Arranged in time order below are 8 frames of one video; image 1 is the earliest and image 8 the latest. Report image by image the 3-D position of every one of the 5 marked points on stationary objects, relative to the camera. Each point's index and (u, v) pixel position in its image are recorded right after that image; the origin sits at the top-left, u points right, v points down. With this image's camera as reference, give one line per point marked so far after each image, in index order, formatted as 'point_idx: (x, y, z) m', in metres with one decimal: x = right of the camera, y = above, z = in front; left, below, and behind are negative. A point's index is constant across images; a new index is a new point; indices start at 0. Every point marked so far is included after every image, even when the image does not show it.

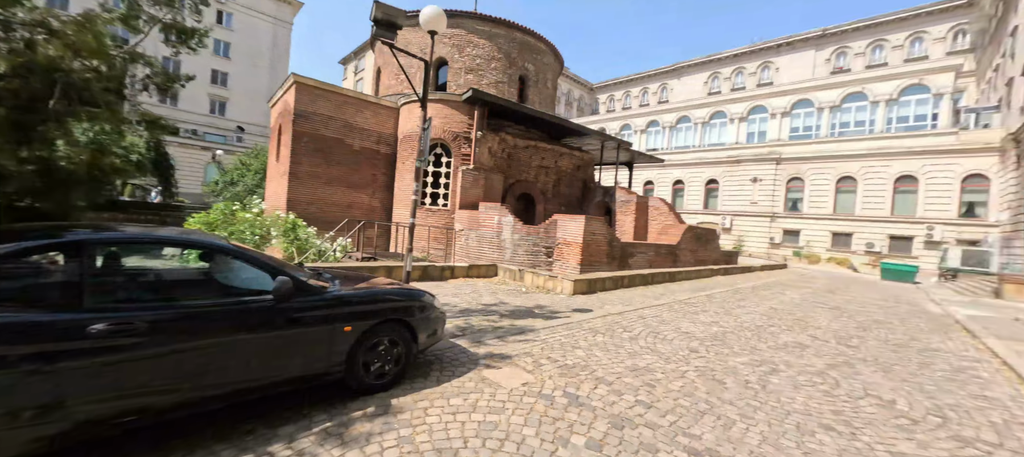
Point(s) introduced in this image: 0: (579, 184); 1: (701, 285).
0: (+3.5, +2.3, +19.8) m
1: (+5.3, -1.6, +10.7) m
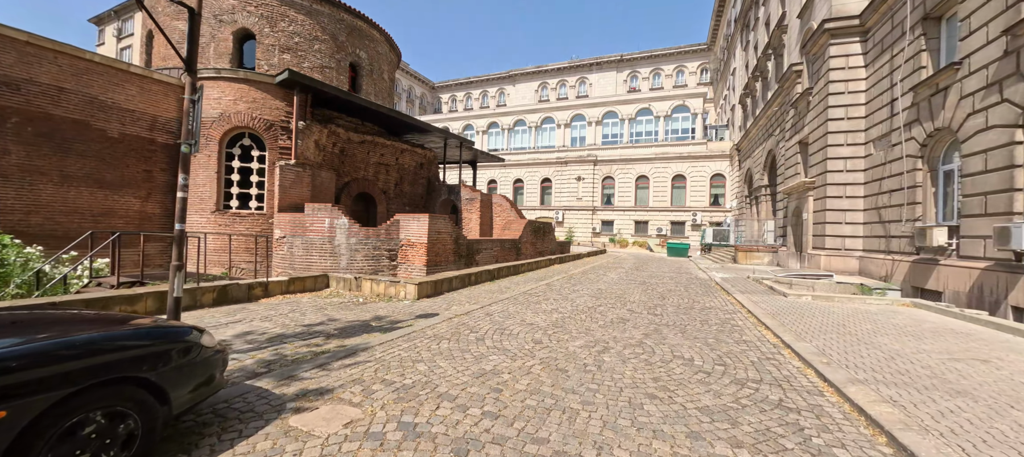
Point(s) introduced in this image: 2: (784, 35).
0: (-4.5, +2.3, +19.1) m
1: (+0.9, -1.4, +11.5) m
2: (+13.6, +9.7, +18.9) m
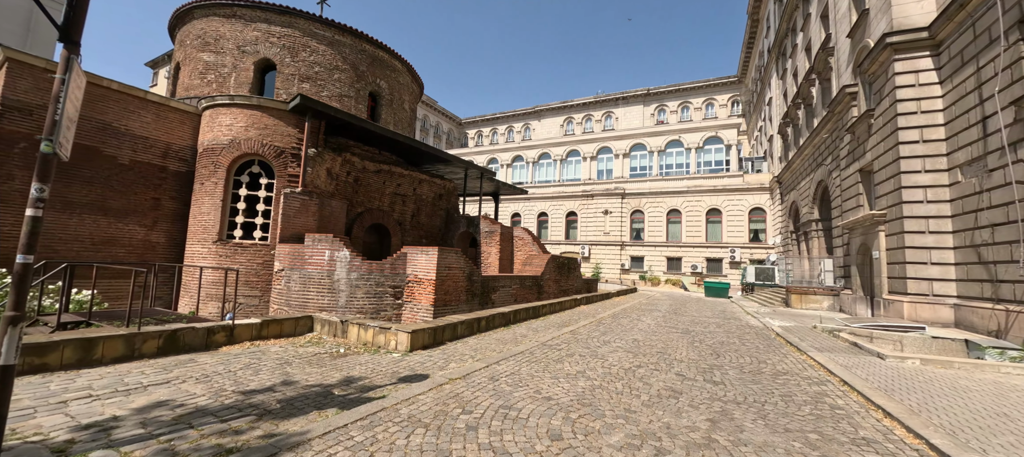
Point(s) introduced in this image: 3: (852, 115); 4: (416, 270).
0: (-3.4, +0.6, +18.2) m
1: (+1.4, -2.4, +10.0) m
2: (+14.8, +7.9, +17.5) m
3: (+13.4, +4.5, +14.8) m
4: (-2.5, -1.1, +9.8) m
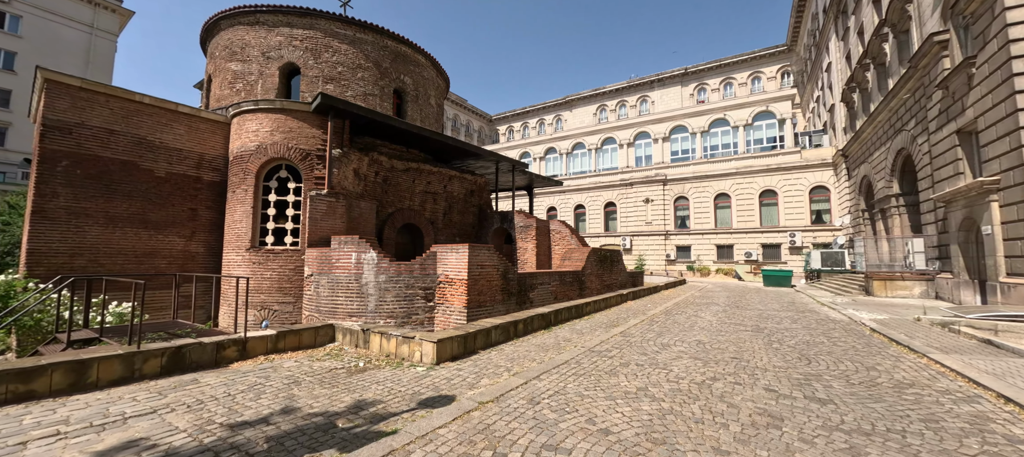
0: (-1.8, +0.8, +17.6) m
1: (+2.3, -2.1, +8.9) m
2: (+15.9, +8.9, +15.0) m
3: (+14.4, +5.4, +12.5) m
4: (-1.6, -1.0, +9.1) m
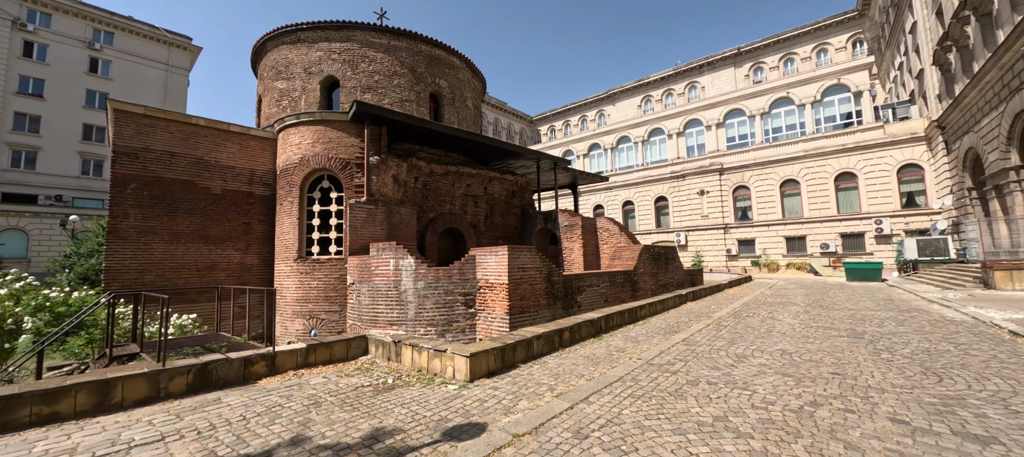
0: (+0.2, +0.7, +17.0) m
1: (+3.3, -2.0, +7.9) m
2: (+17.0, +9.7, +12.4) m
3: (+15.4, +6.1, +10.1) m
4: (-0.6, -1.0, +8.6) m
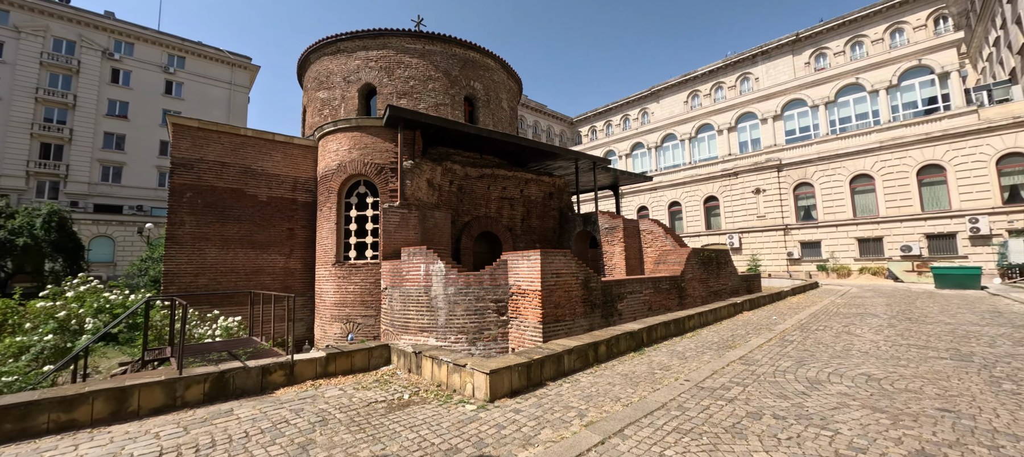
0: (+1.8, +0.6, +16.5) m
1: (+4.0, -2.0, +7.0) m
2: (+17.9, +9.7, +10.1) m
3: (+16.1, +6.1, +8.0) m
4: (+0.1, -1.1, +8.2) m
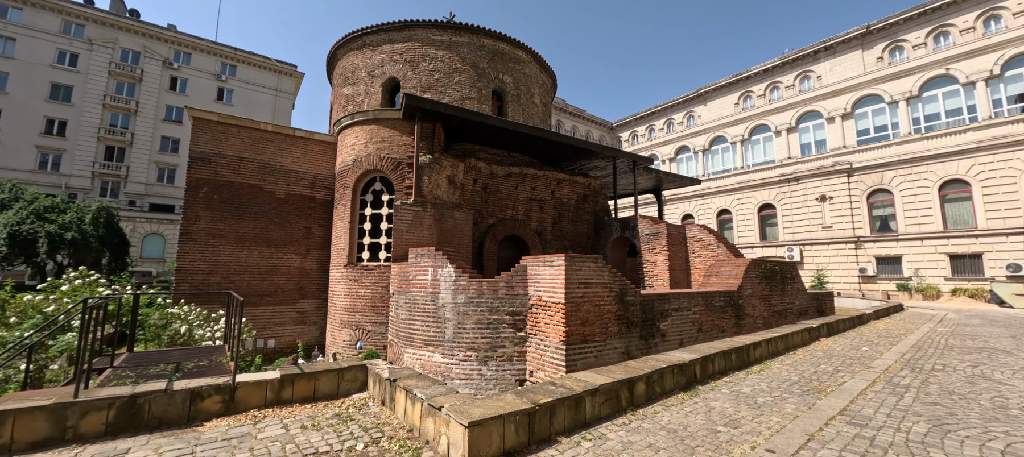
0: (+3.0, +0.4, +15.0) m
1: (+4.2, -2.1, +5.4) m
2: (+18.6, +9.4, +7.3) m
3: (+16.5, +5.8, +5.2) m
4: (+0.5, -1.1, +6.9) m
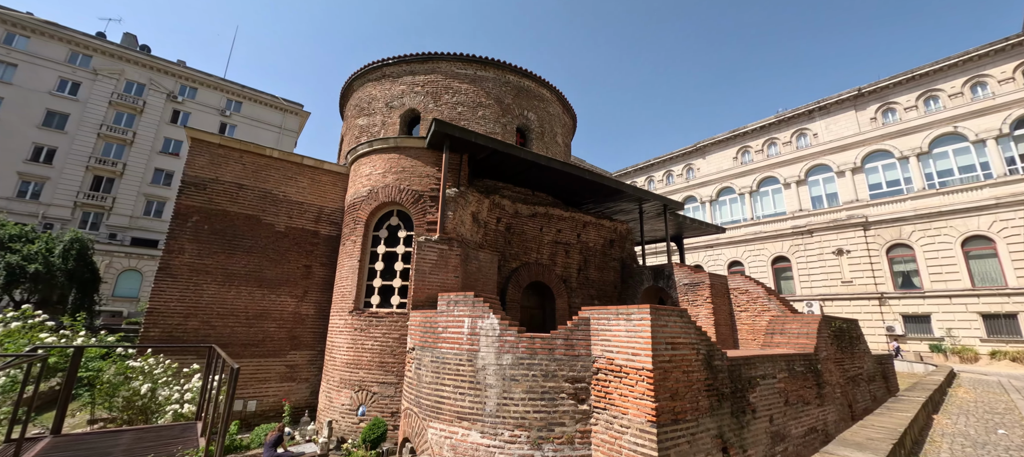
0: (+3.8, -1.4, +13.7) m
1: (+5.1, -2.6, +3.9) m
2: (+19.8, +8.1, +7.5) m
3: (+17.6, +4.9, +5.0) m
4: (+1.4, -1.7, +5.5) m
